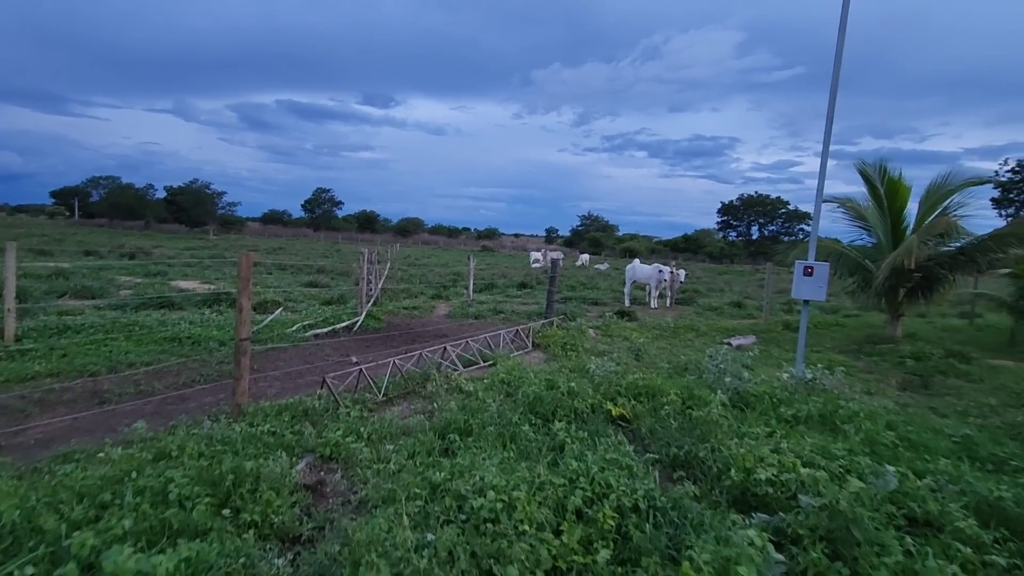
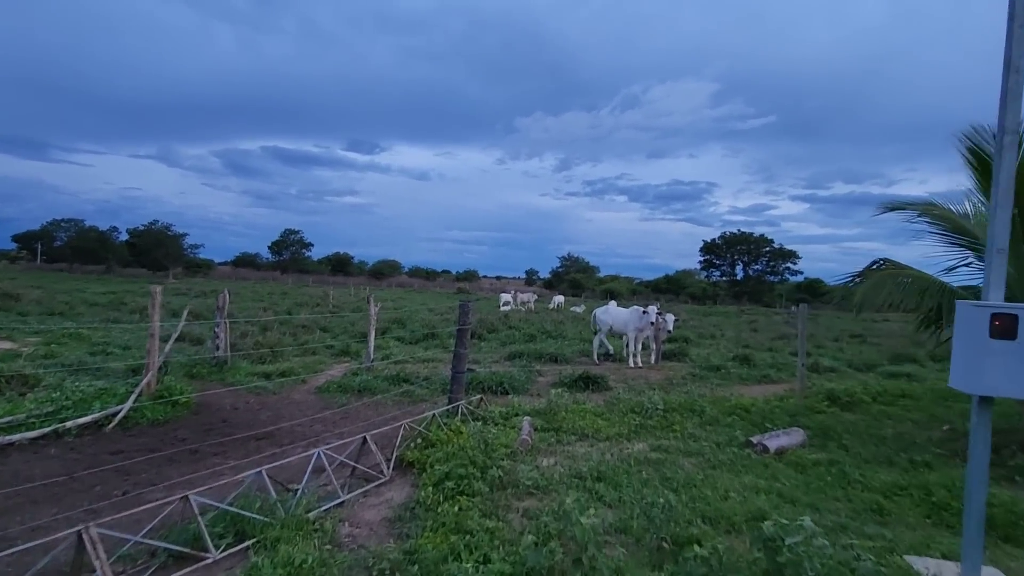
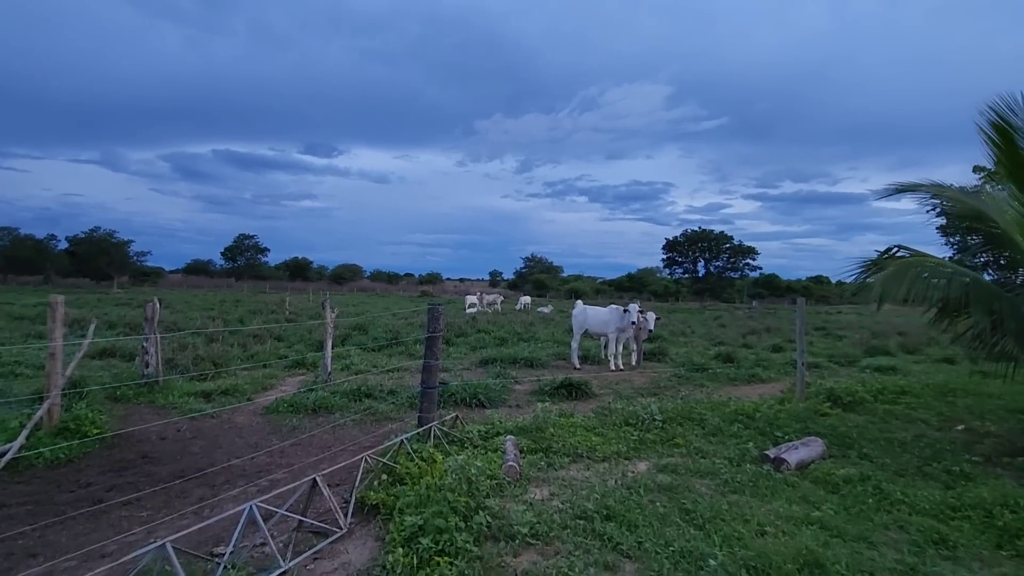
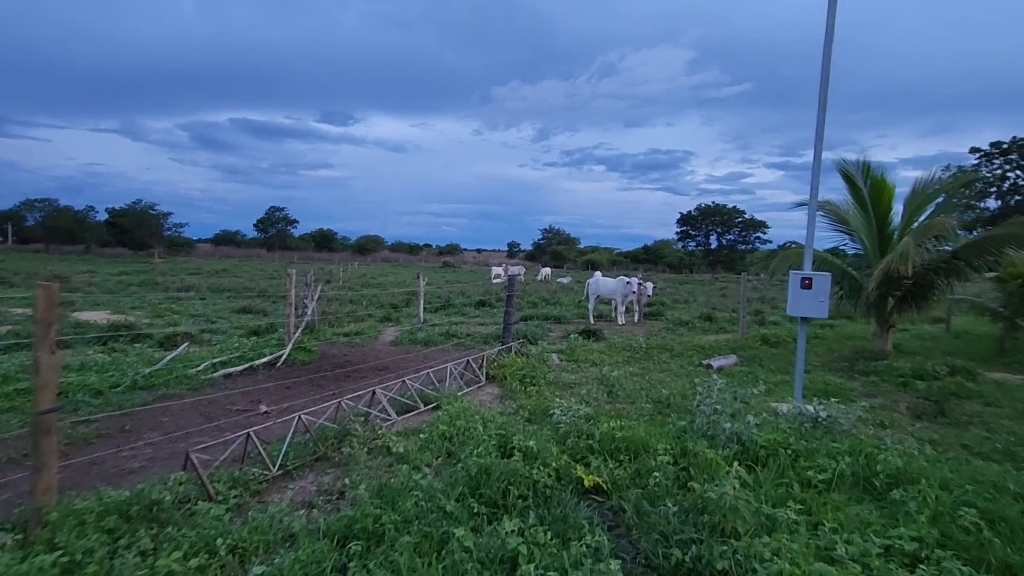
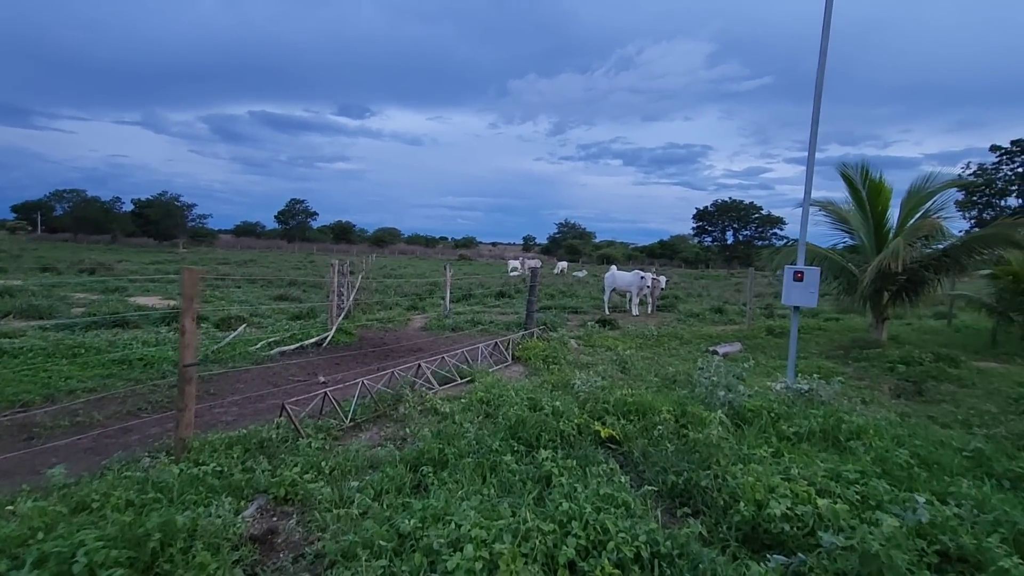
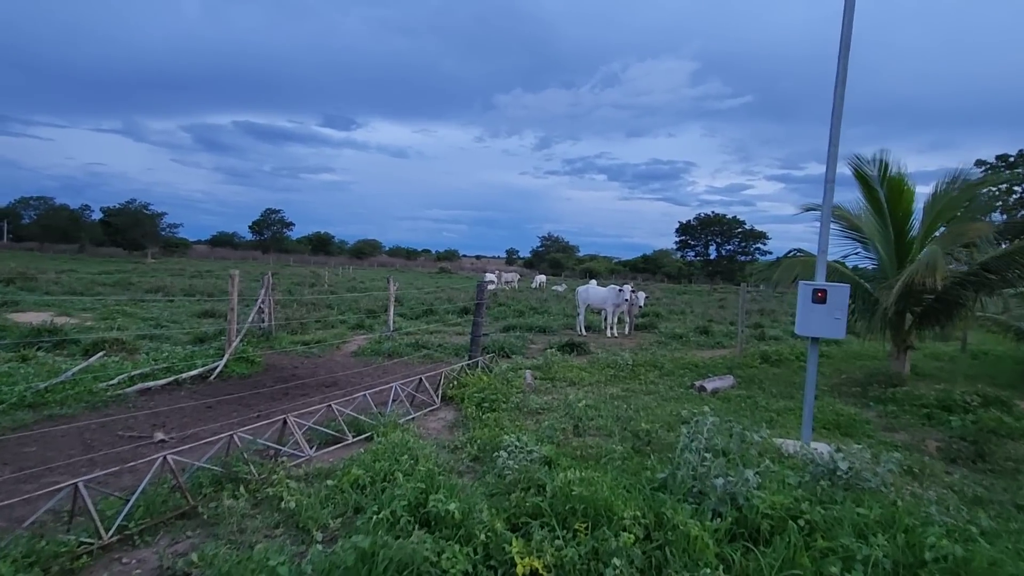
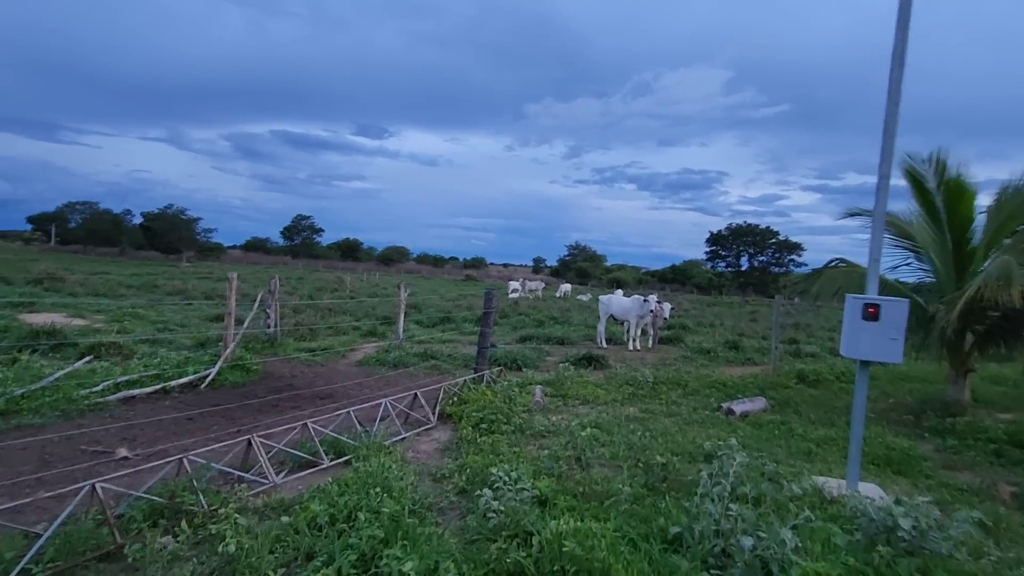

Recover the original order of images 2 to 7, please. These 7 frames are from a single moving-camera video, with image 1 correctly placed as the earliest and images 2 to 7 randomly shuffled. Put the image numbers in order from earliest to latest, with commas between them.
5, 4, 6, 7, 2, 3
